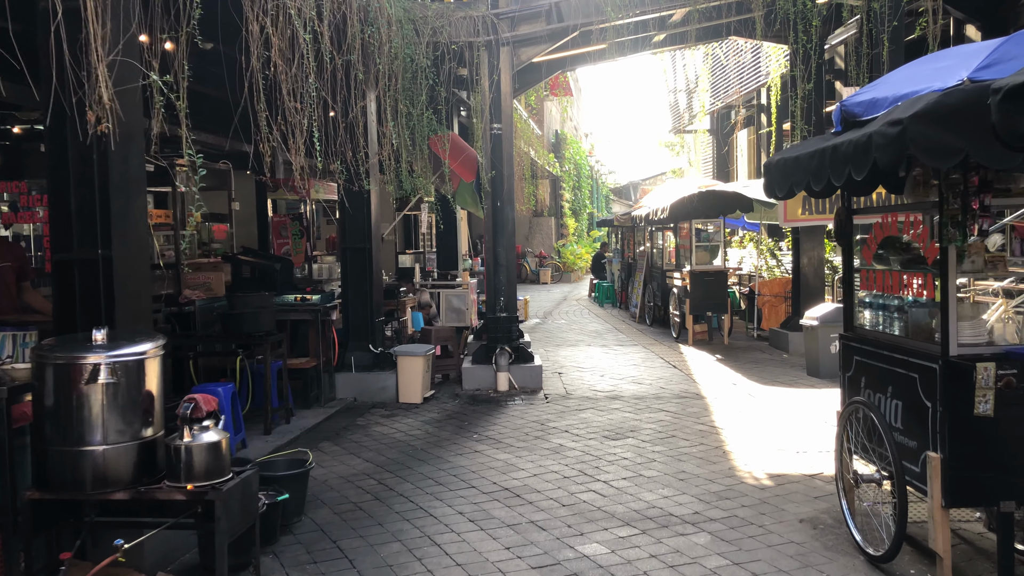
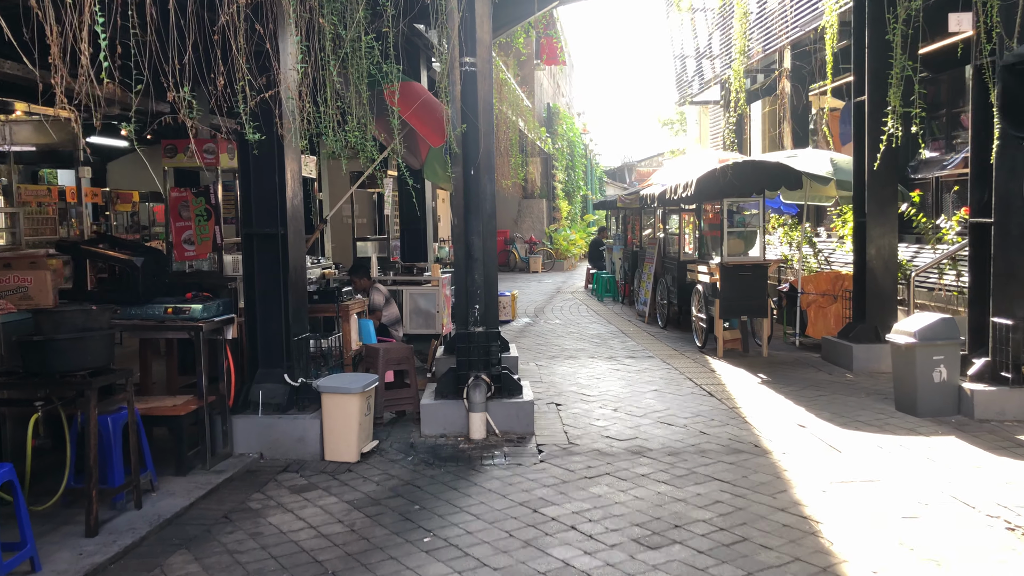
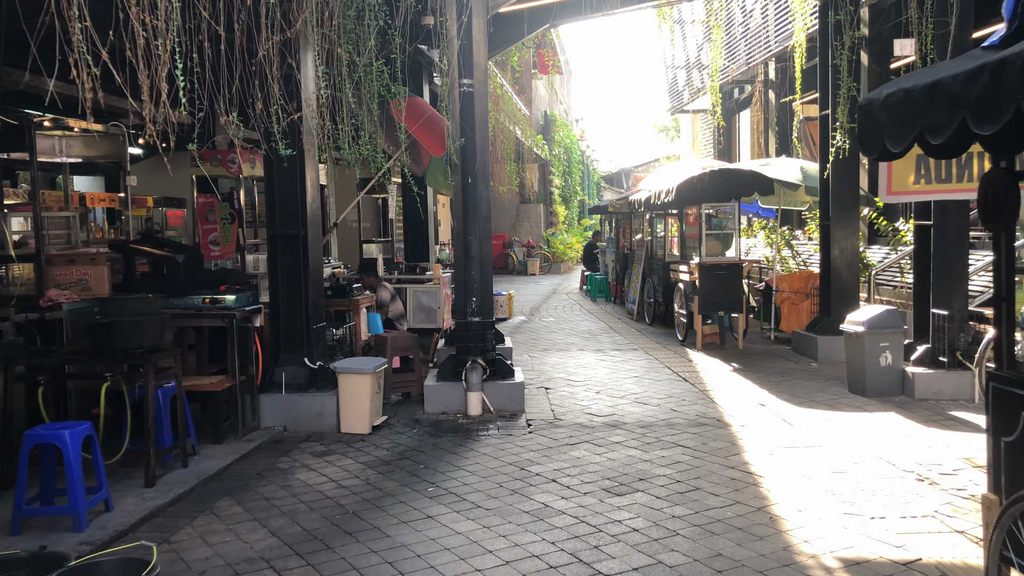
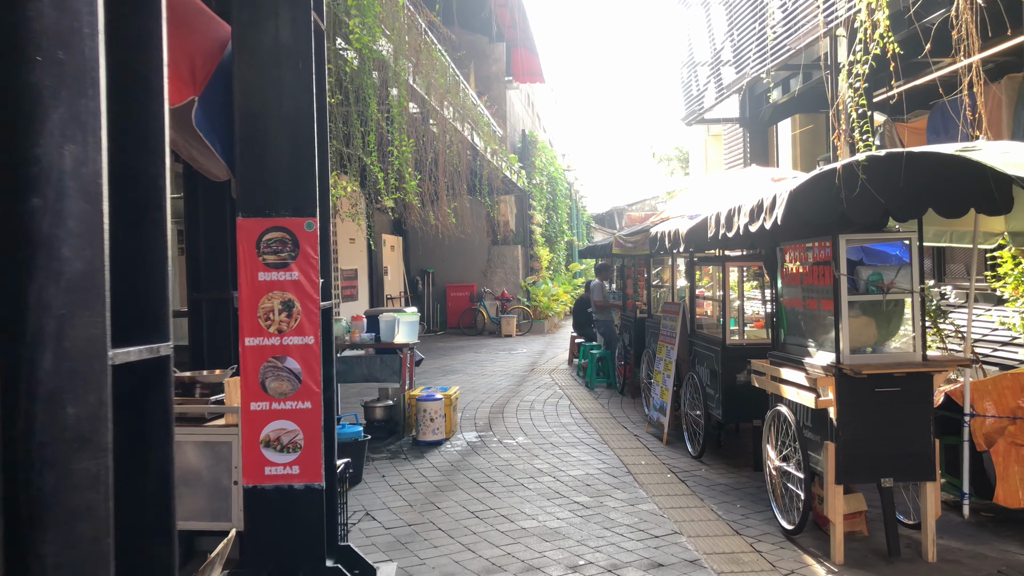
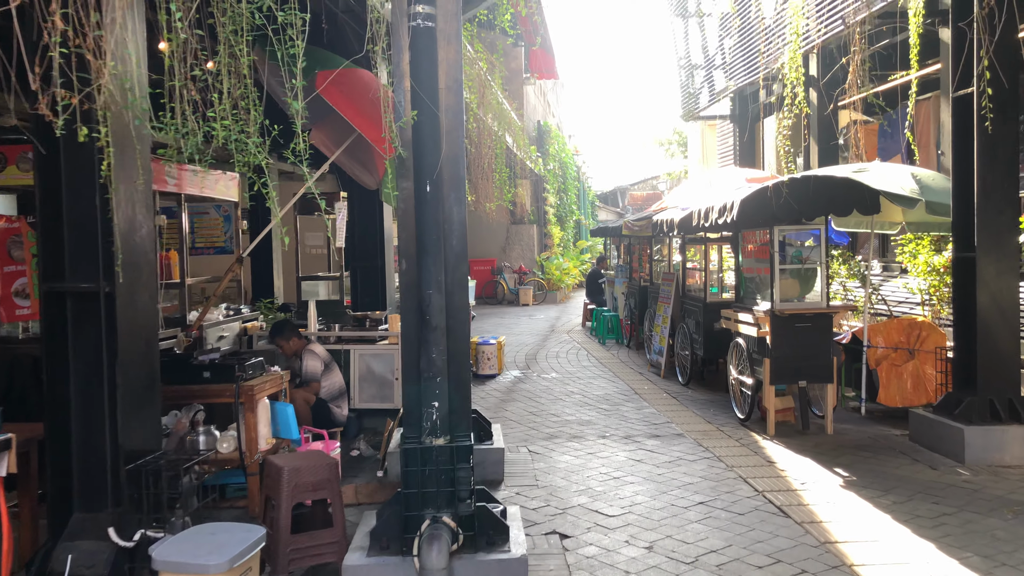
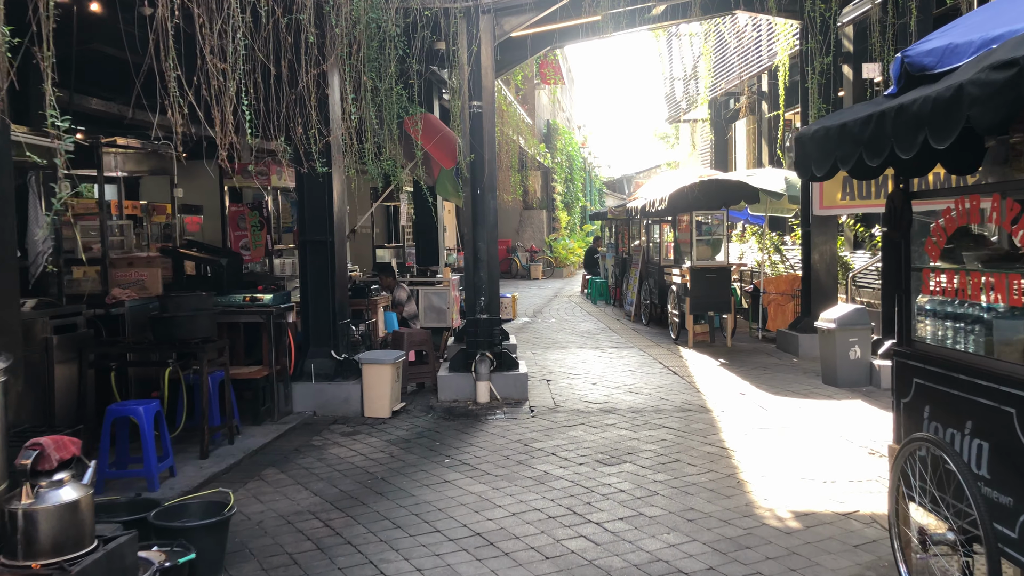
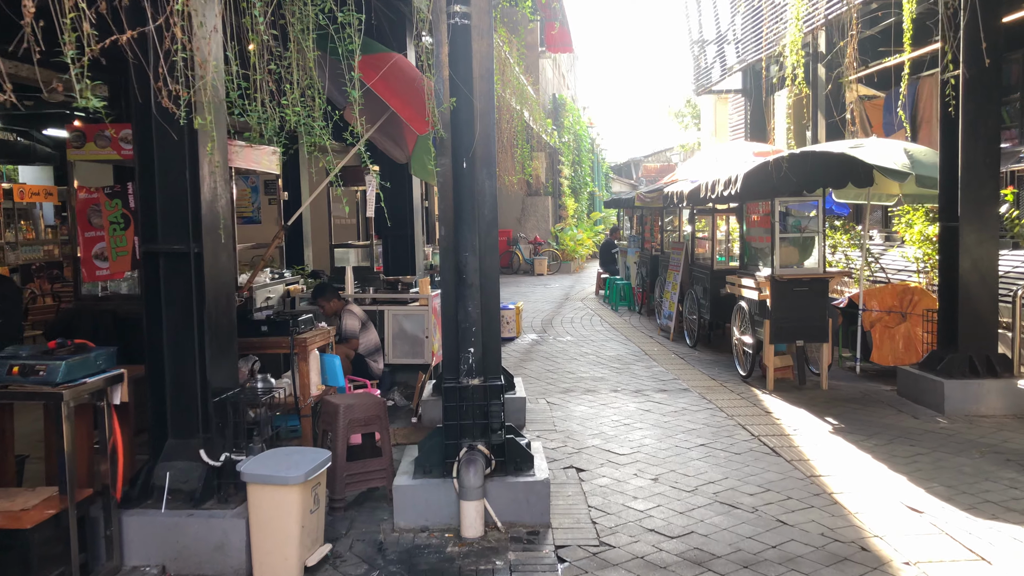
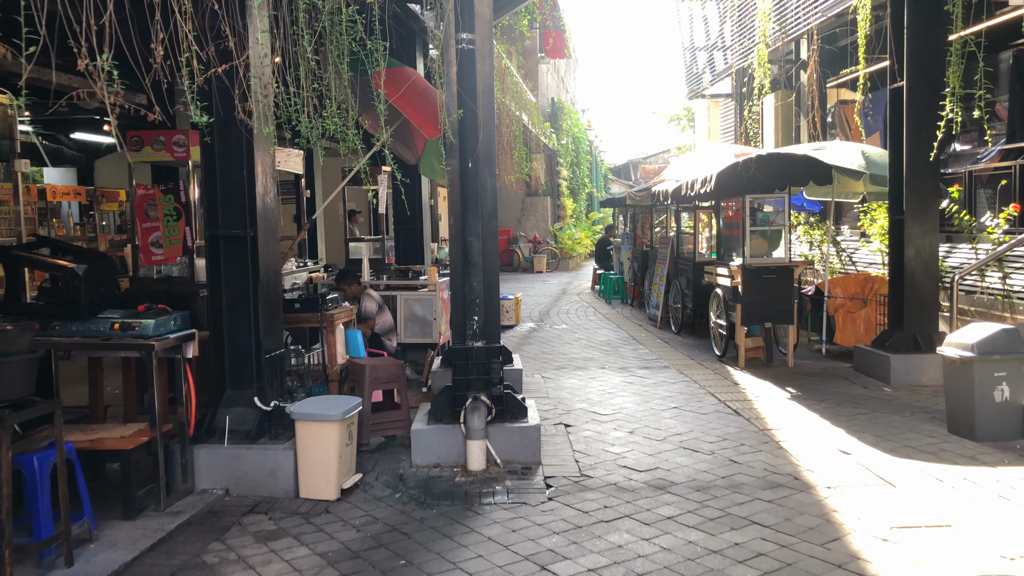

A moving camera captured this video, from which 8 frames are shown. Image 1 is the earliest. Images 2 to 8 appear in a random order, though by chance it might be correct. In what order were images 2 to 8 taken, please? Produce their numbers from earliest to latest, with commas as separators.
6, 3, 2, 8, 7, 5, 4
